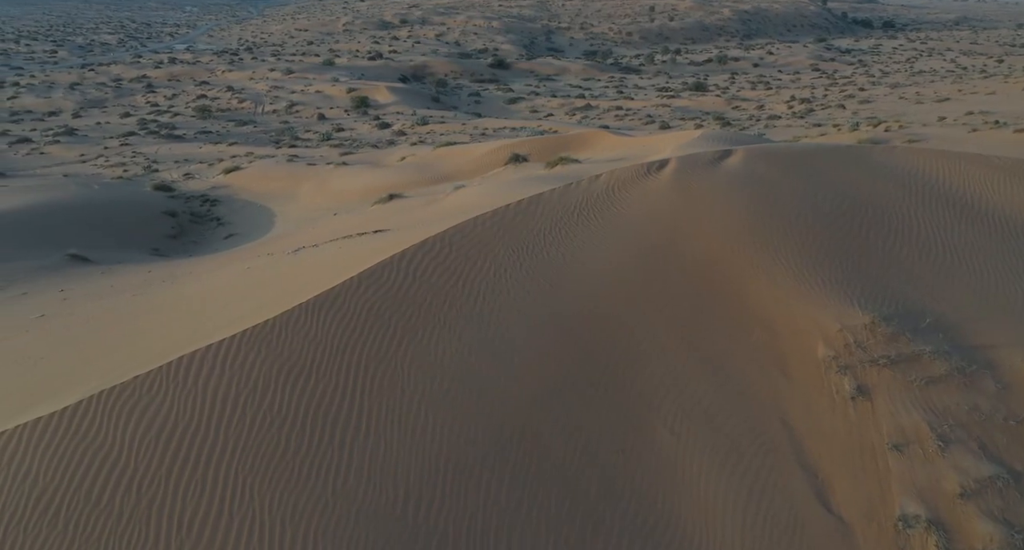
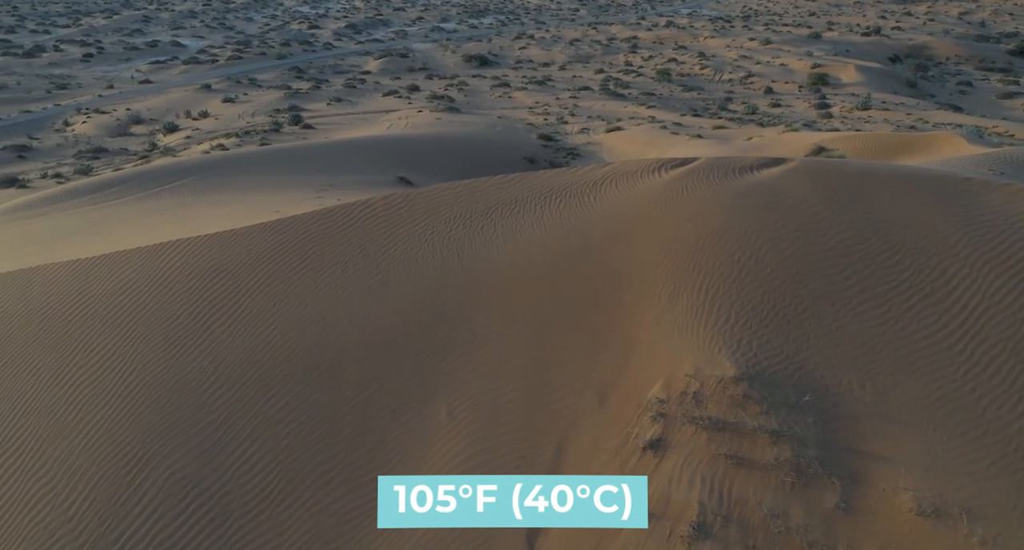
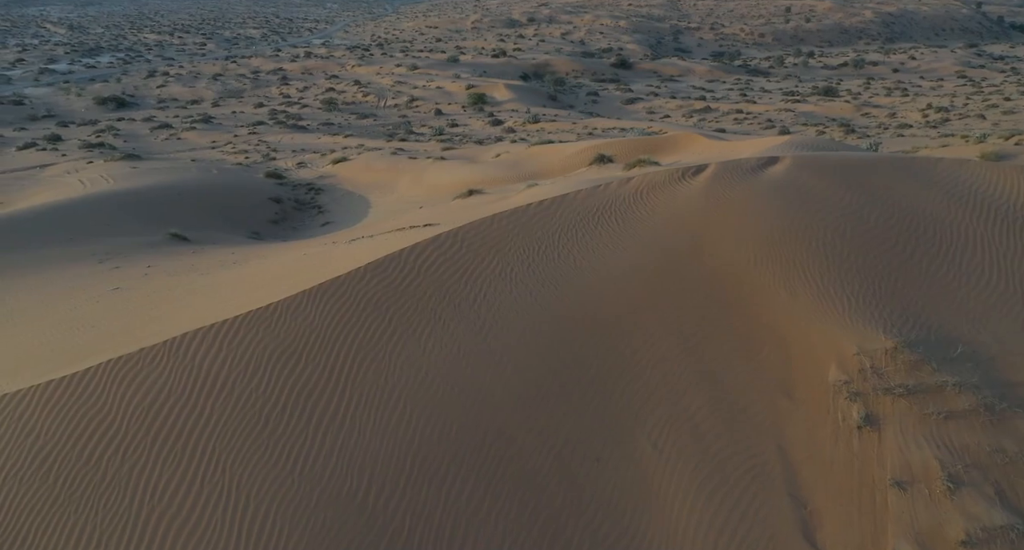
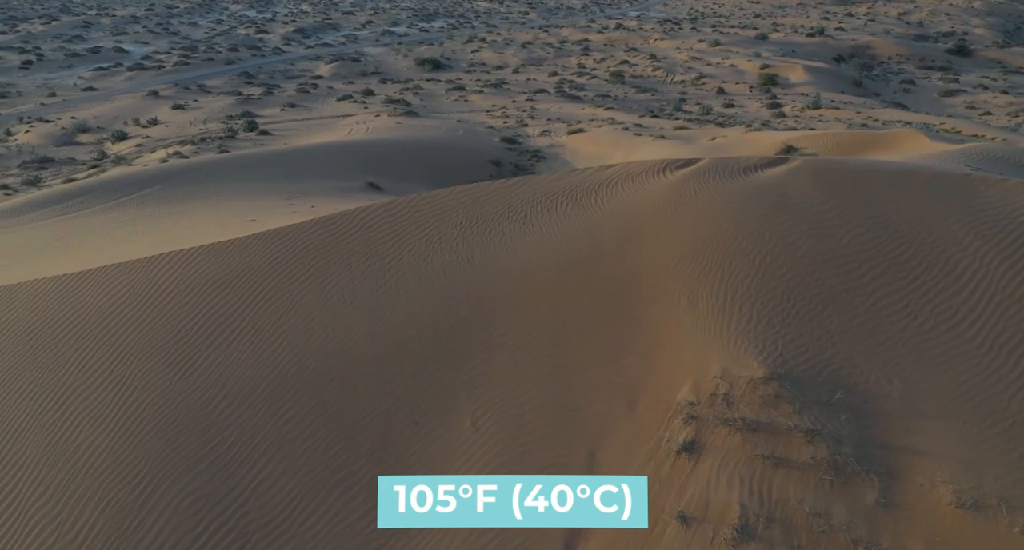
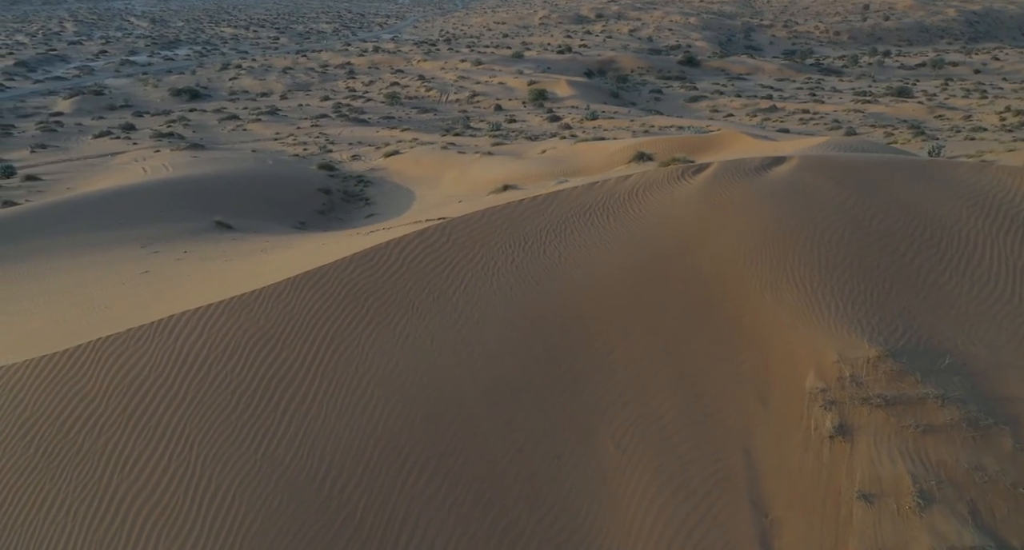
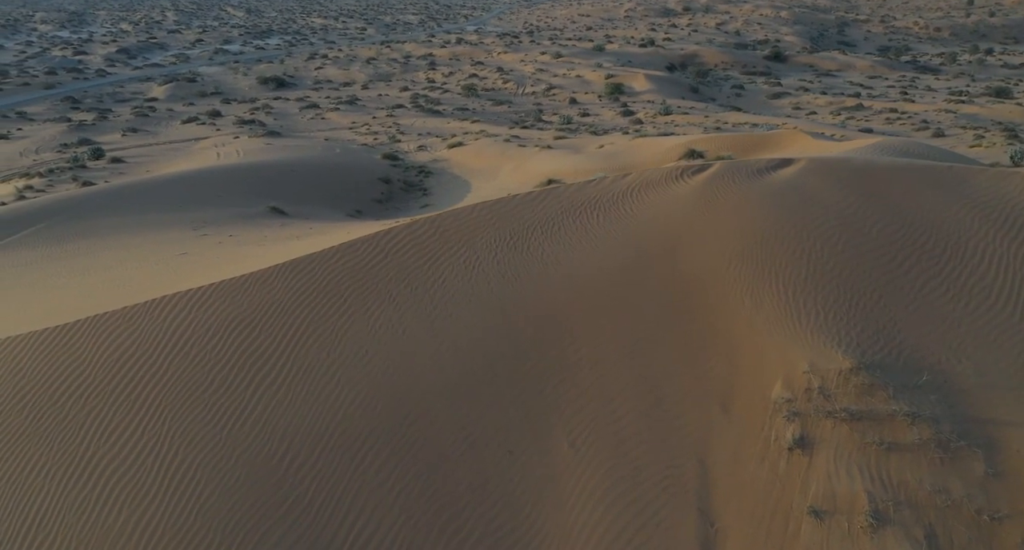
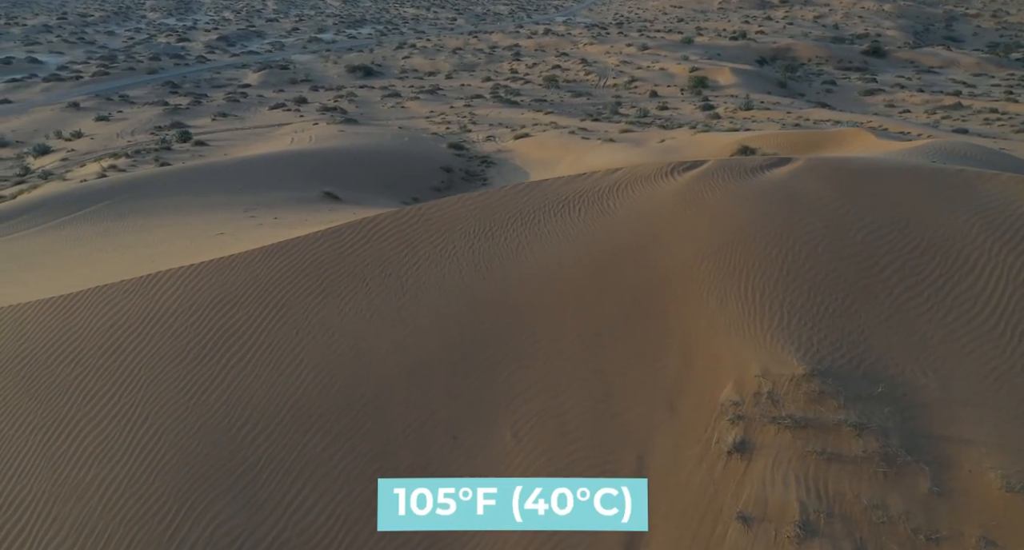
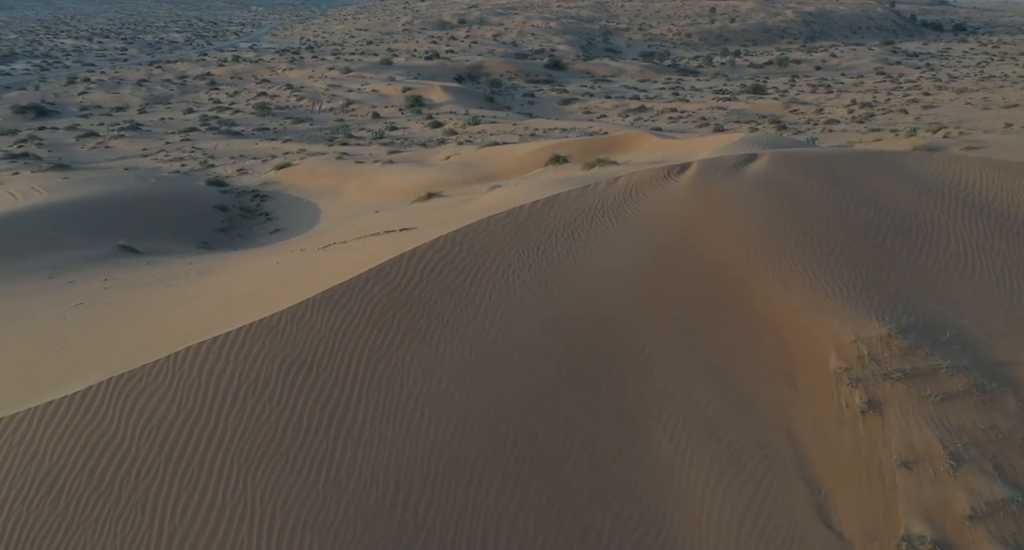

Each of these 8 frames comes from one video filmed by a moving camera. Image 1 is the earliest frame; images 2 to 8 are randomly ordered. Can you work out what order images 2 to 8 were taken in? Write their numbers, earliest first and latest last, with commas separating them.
8, 3, 5, 6, 7, 4, 2
